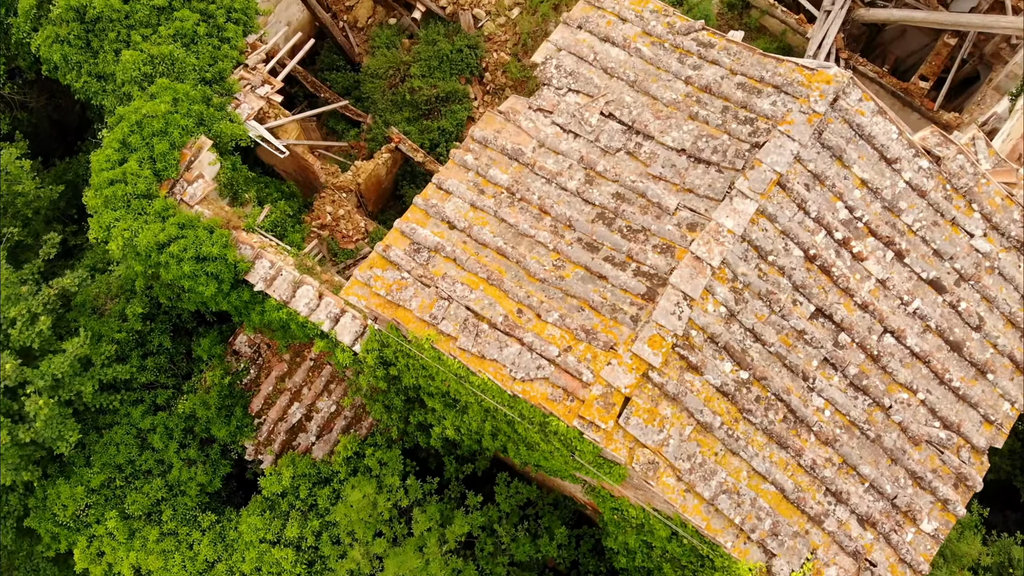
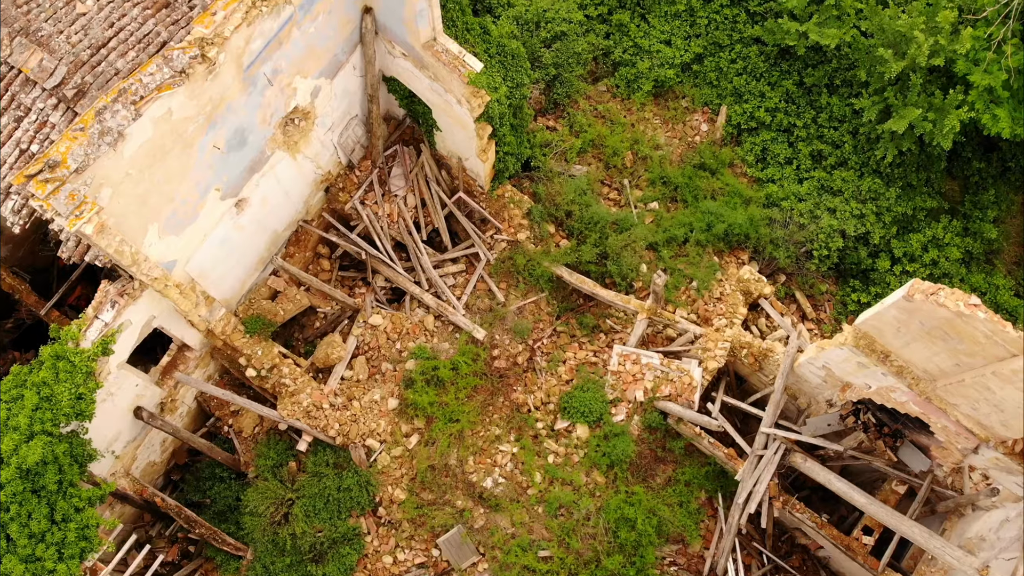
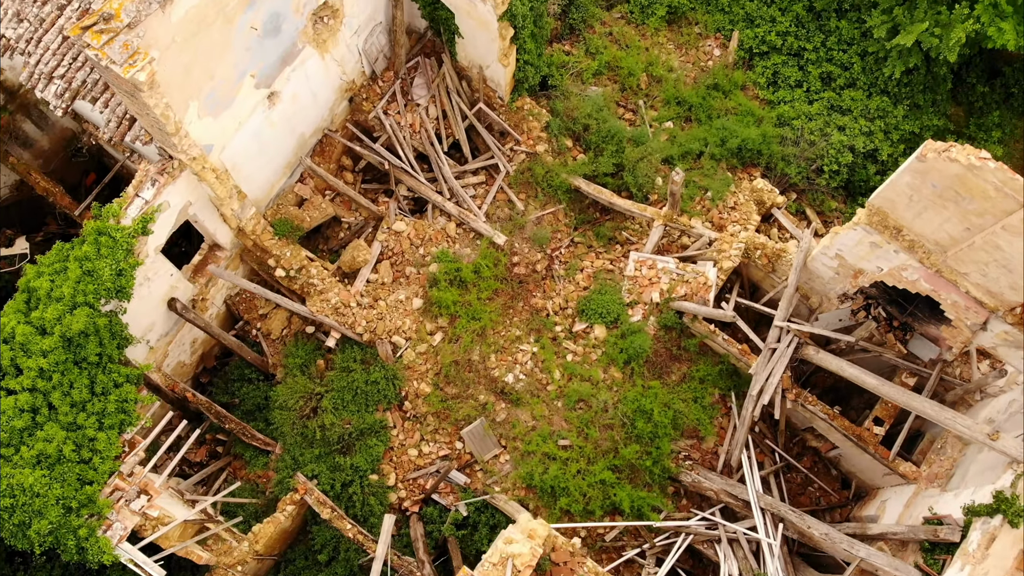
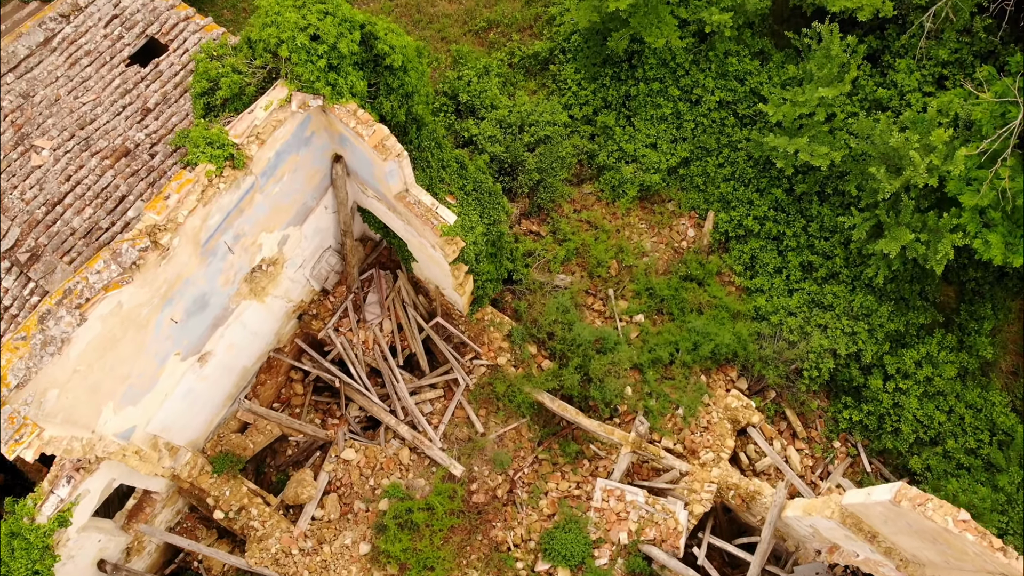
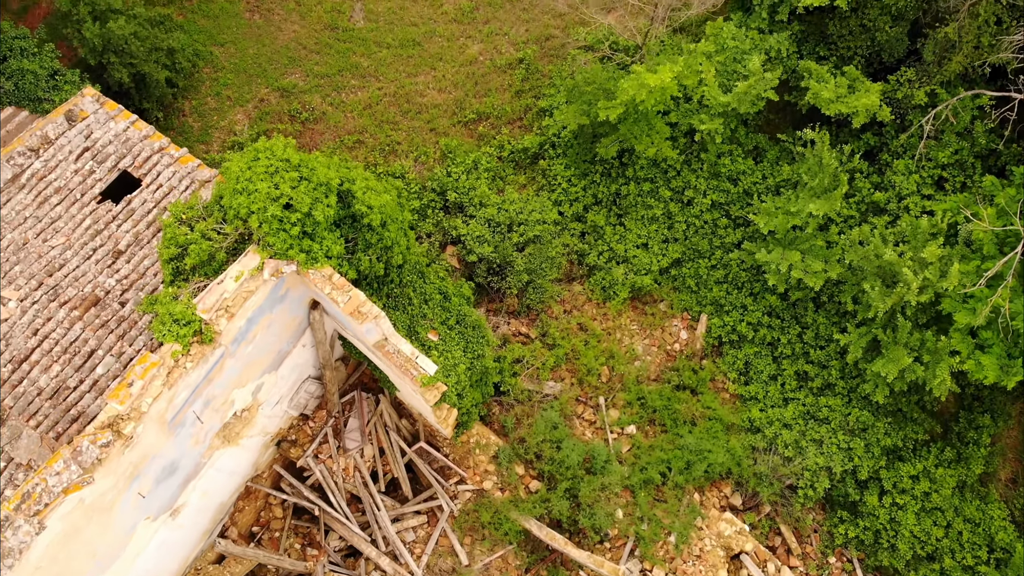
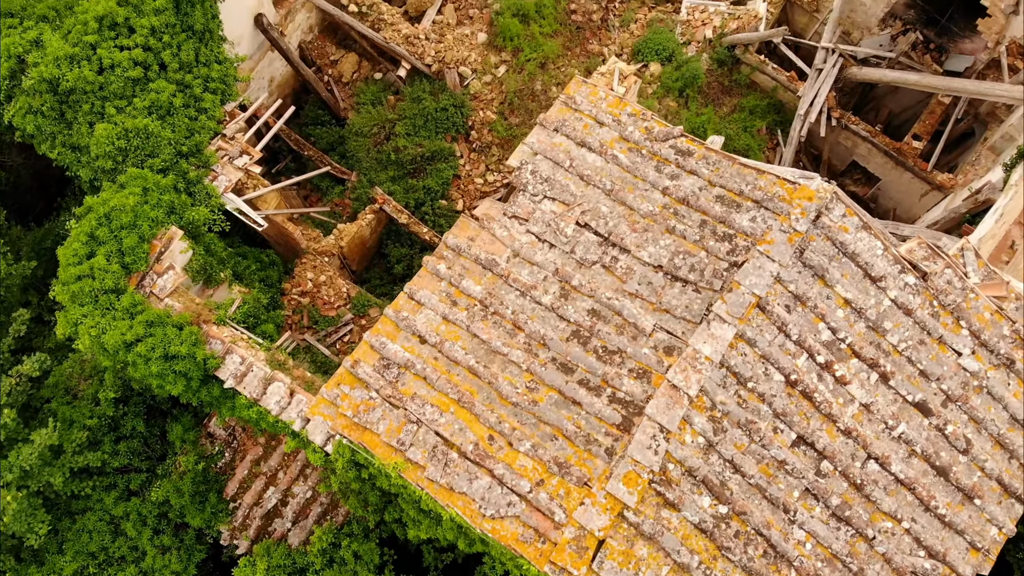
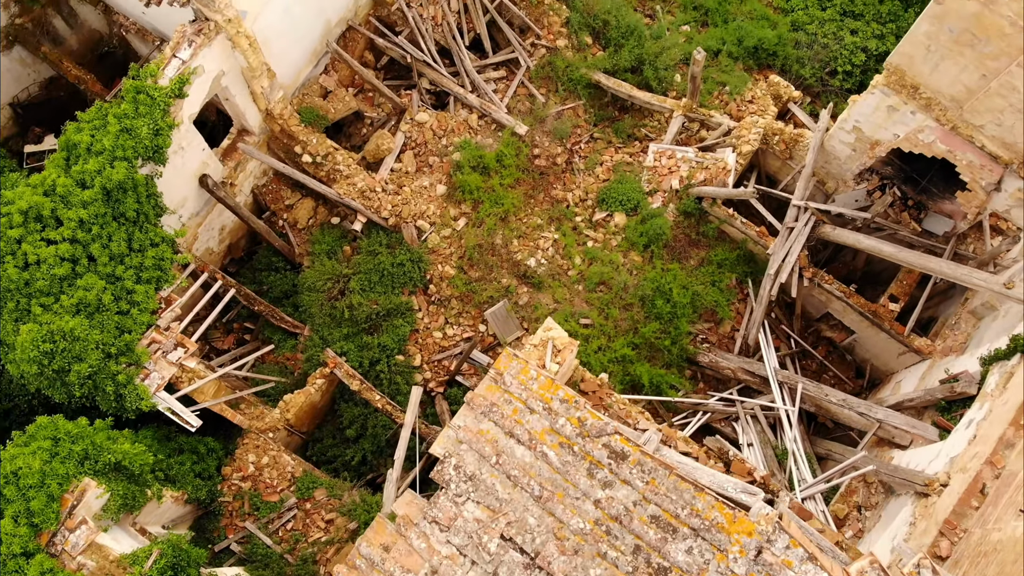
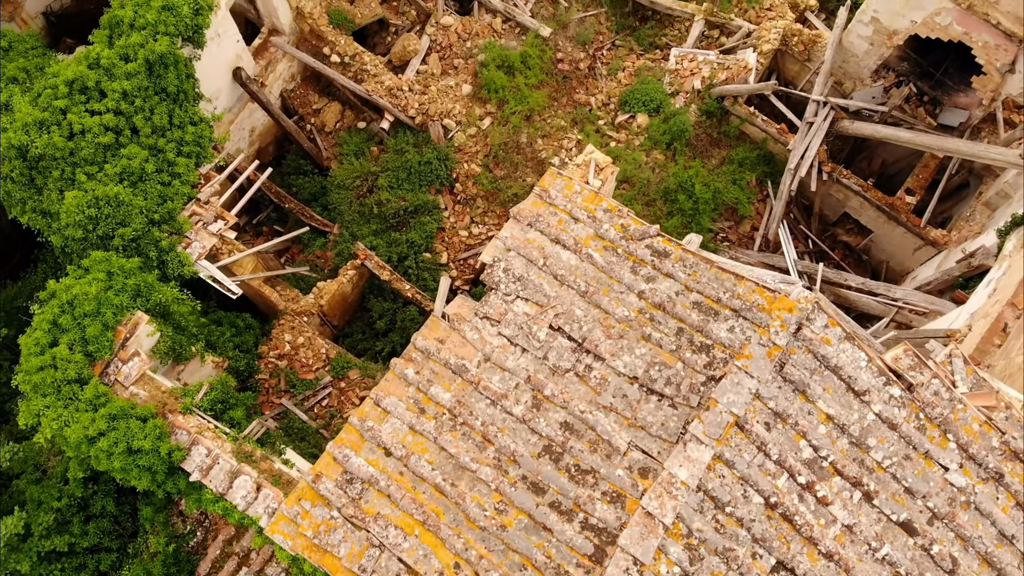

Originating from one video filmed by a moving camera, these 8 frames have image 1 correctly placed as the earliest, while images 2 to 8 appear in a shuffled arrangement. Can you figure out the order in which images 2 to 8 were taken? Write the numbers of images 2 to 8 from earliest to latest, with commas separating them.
6, 8, 7, 3, 2, 4, 5
